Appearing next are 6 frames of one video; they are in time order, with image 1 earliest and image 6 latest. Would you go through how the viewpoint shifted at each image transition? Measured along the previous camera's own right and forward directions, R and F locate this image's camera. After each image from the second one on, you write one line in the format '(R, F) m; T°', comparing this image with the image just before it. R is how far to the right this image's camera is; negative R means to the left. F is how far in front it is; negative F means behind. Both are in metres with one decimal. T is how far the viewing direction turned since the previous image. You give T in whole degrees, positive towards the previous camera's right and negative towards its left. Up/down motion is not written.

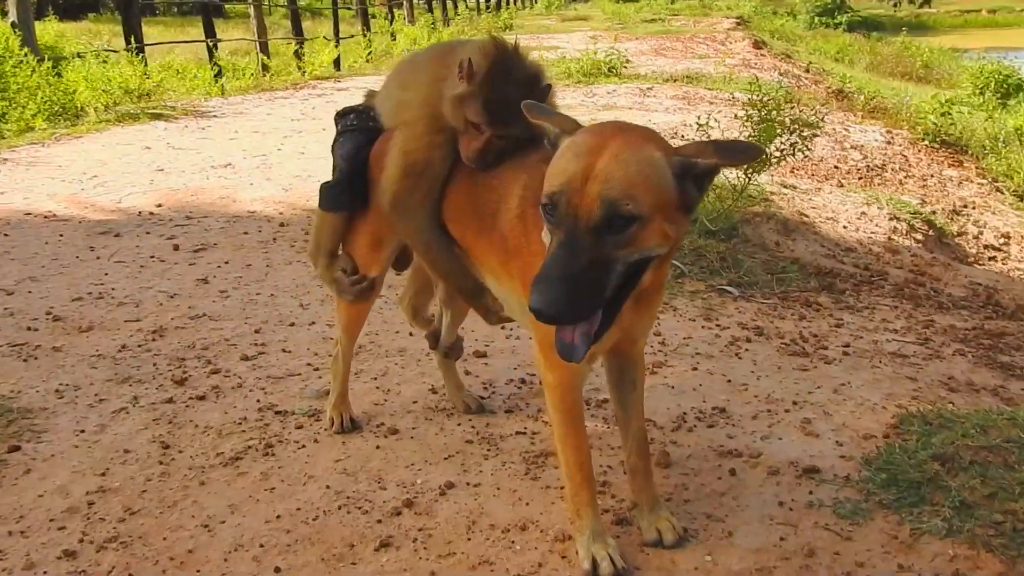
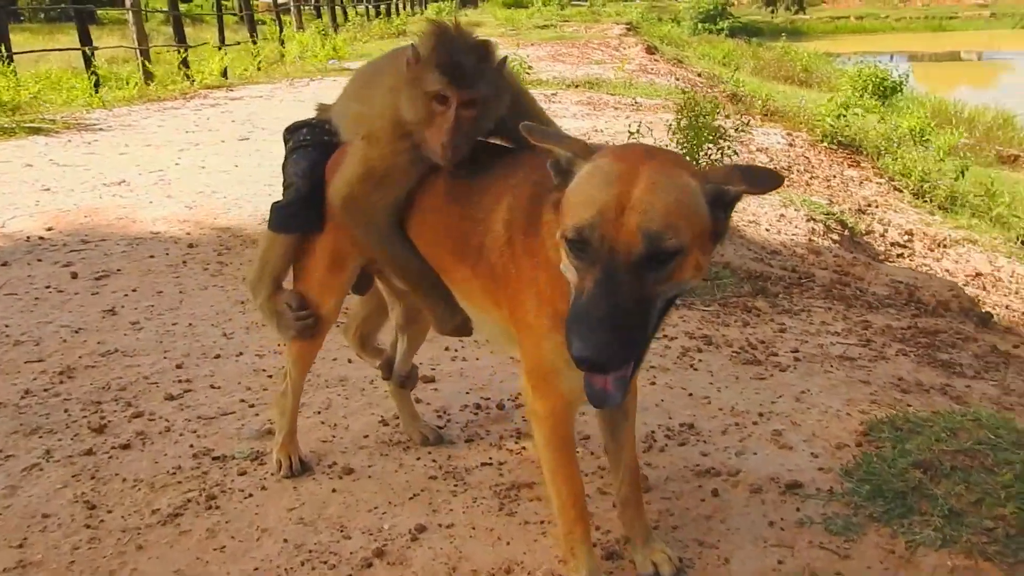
(-0.3, +0.3) m; +7°
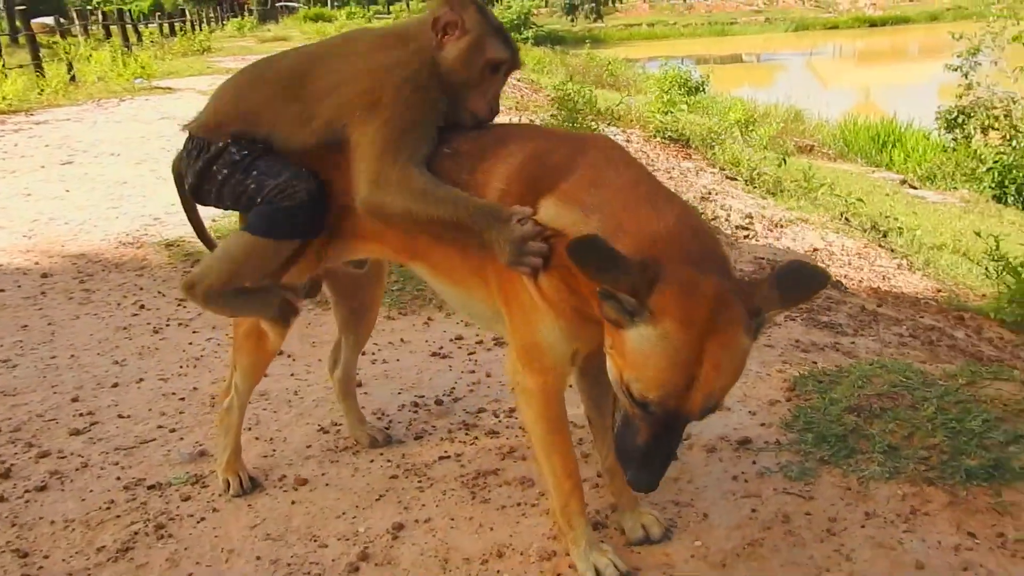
(-0.5, 0.0) m; +11°
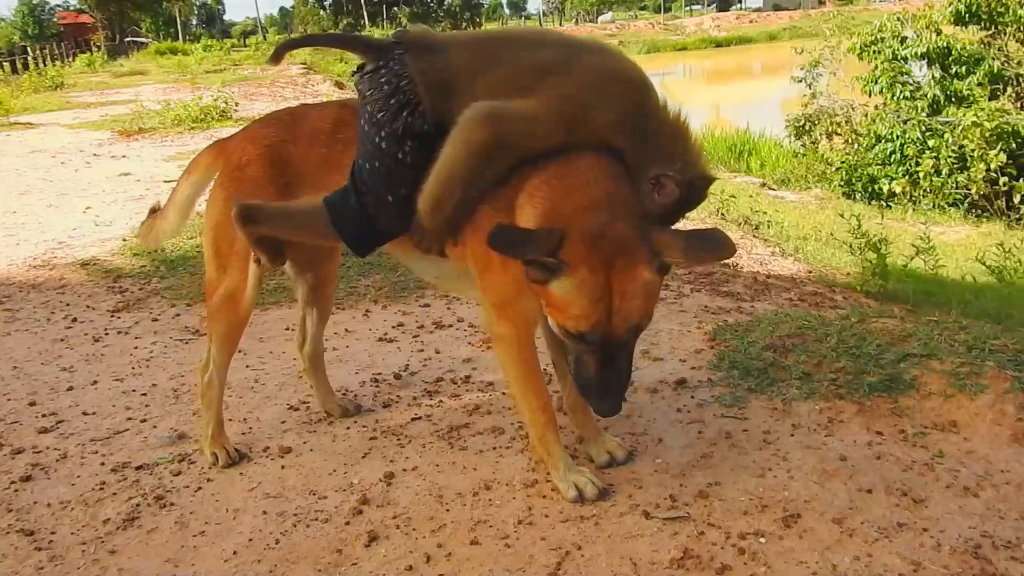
(-0.4, -0.4) m; +8°
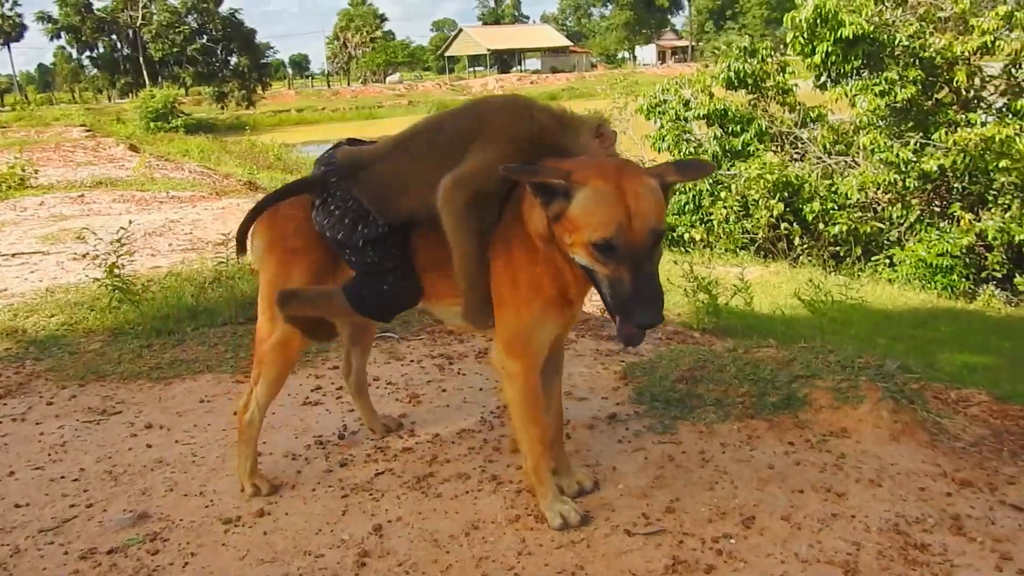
(-0.8, -0.3) m; +13°
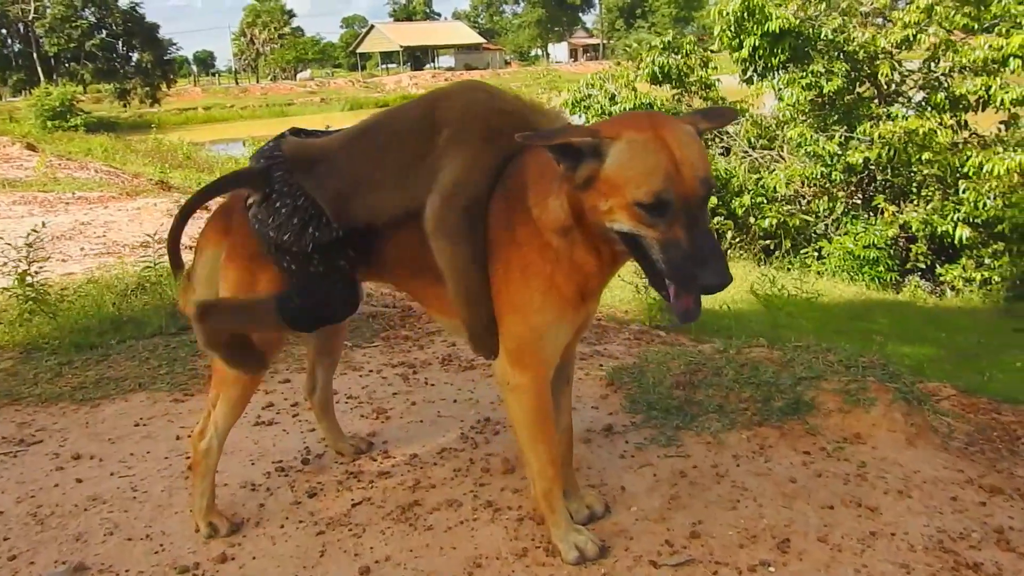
(-0.3, +0.5) m; +5°
